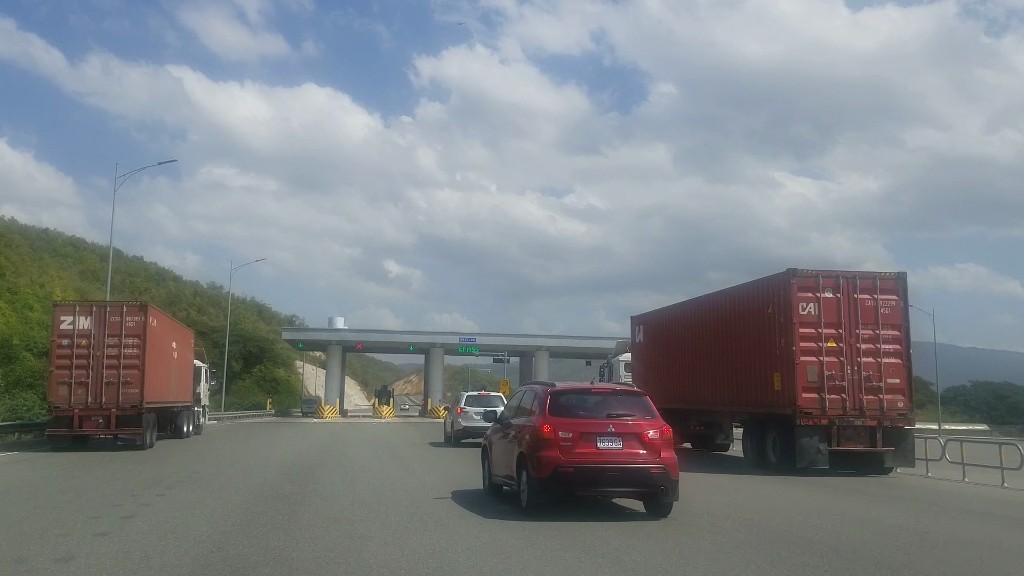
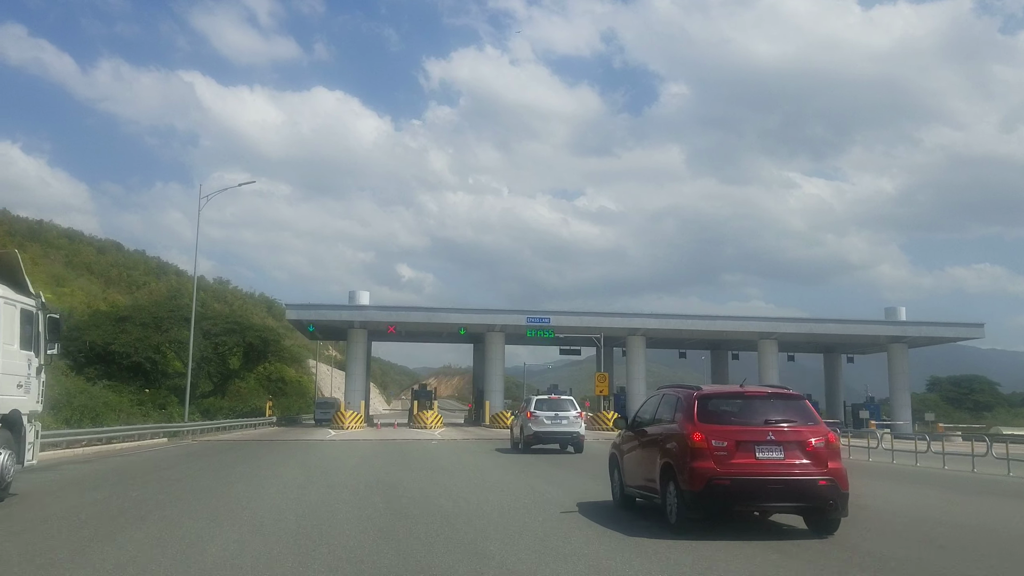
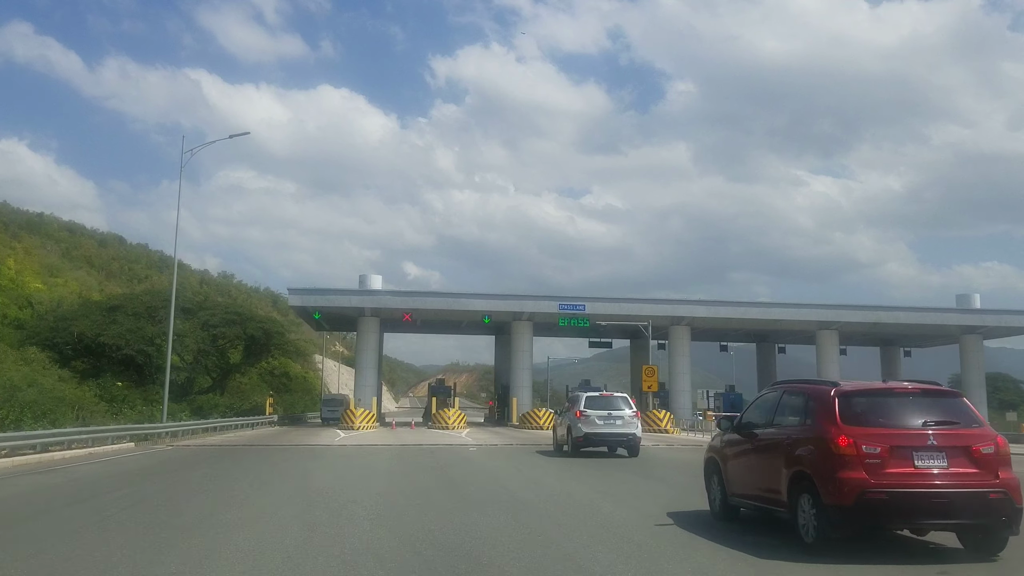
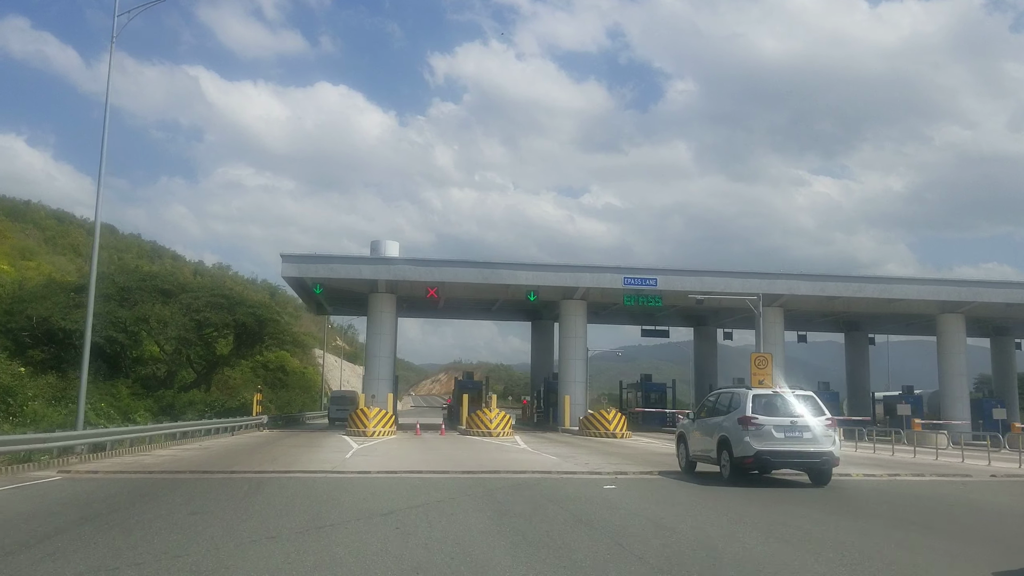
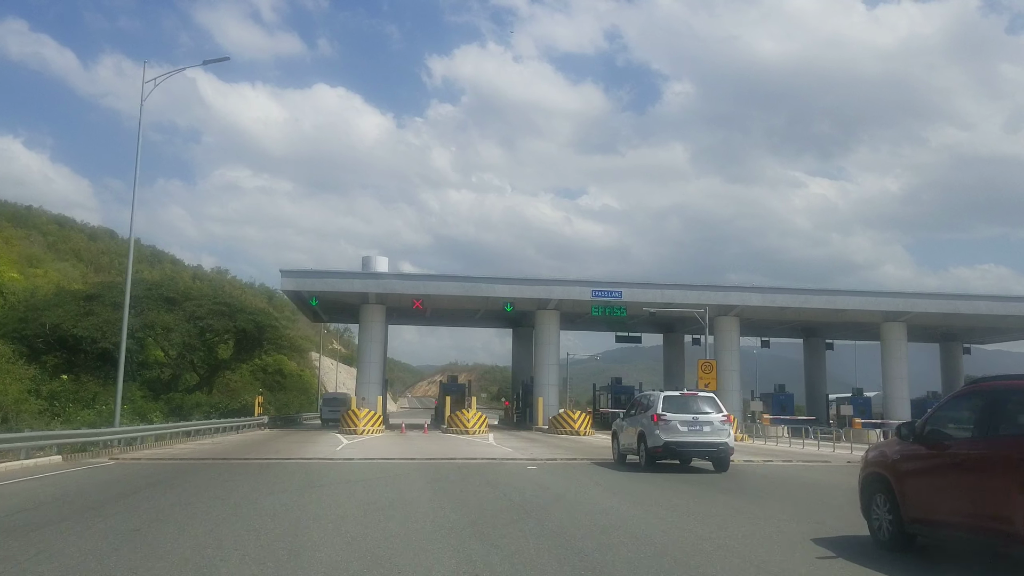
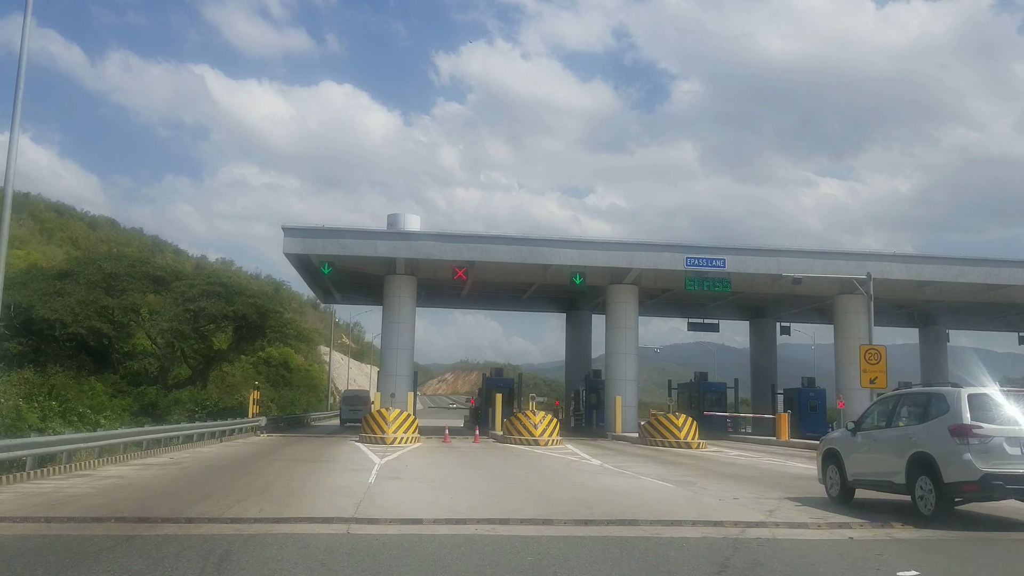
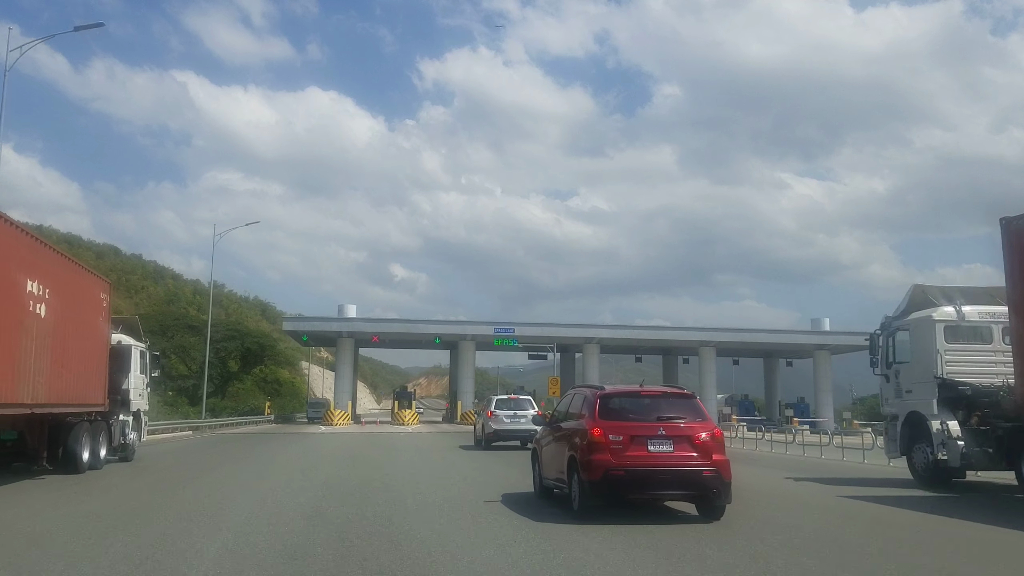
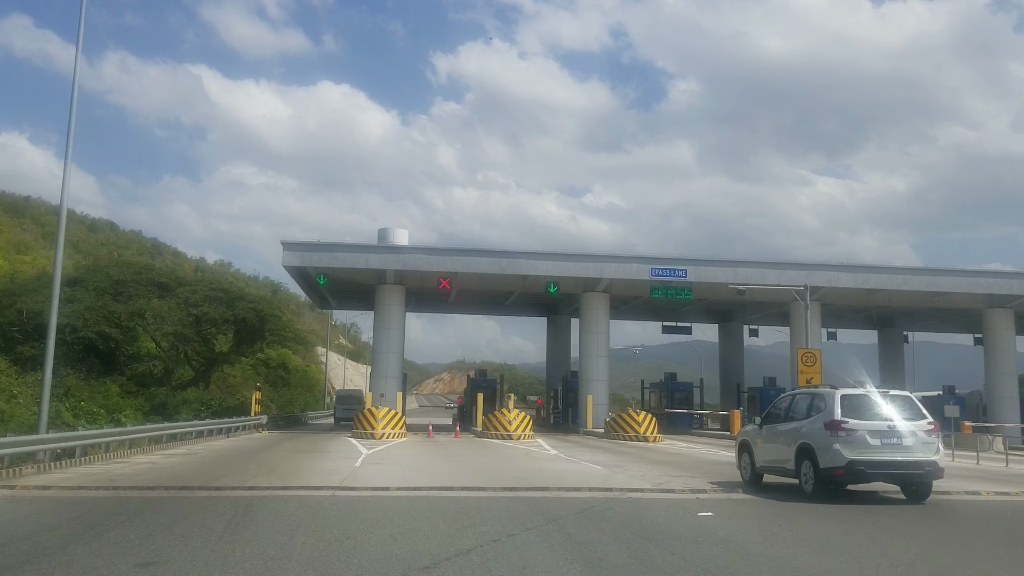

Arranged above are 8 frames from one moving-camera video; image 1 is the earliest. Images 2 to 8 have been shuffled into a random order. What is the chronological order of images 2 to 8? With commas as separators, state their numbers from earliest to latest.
7, 2, 3, 5, 4, 8, 6
